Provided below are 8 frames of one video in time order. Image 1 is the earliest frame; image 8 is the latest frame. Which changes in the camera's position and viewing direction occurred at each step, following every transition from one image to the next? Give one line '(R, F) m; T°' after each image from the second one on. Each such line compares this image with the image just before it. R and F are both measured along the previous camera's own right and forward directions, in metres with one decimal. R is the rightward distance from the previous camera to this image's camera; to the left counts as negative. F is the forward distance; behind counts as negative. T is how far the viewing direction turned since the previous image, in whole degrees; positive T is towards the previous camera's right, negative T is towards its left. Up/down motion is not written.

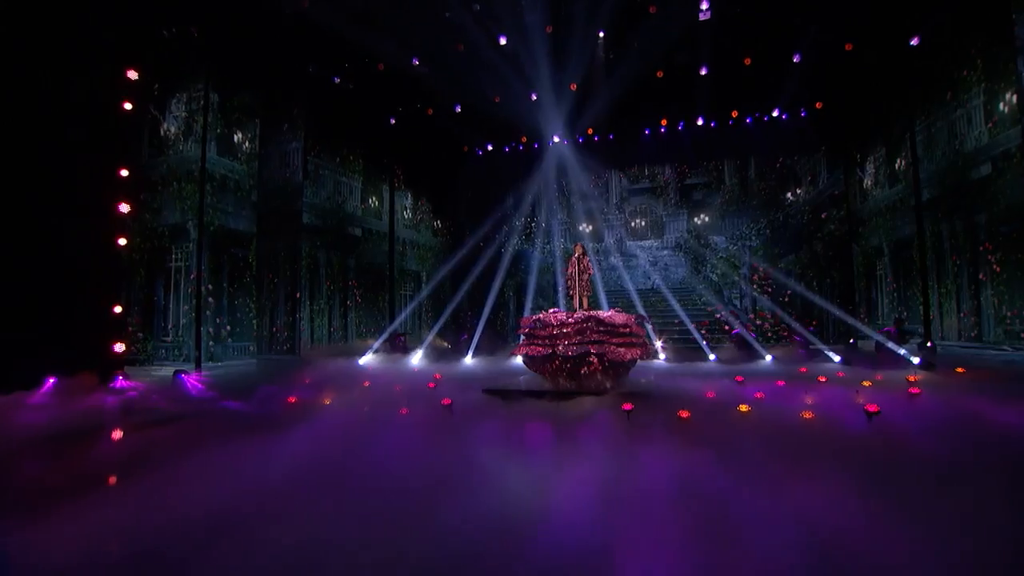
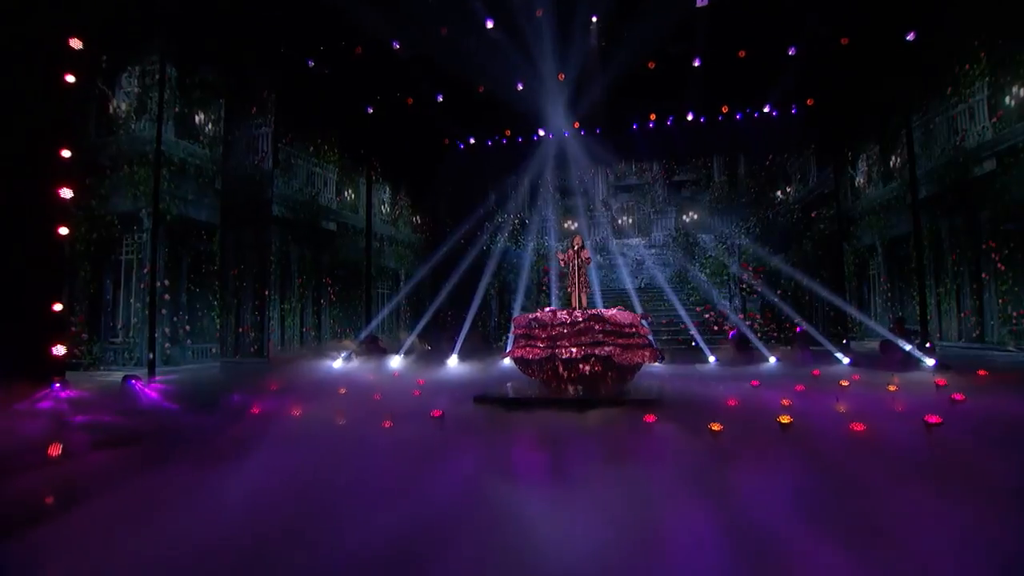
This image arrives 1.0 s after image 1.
(-0.2, +0.5) m; +3°
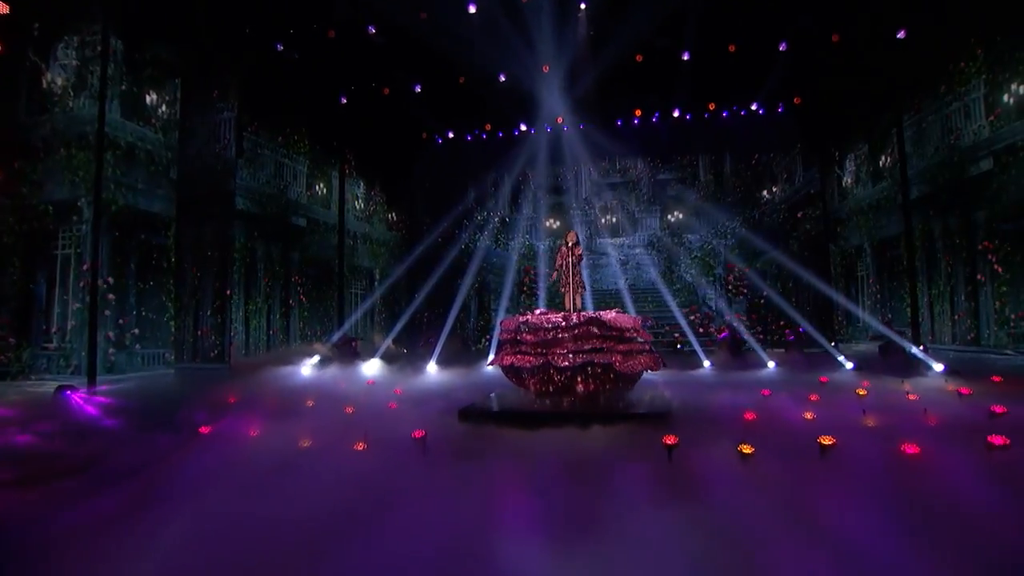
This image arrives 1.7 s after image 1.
(-0.1, +0.5) m; +3°
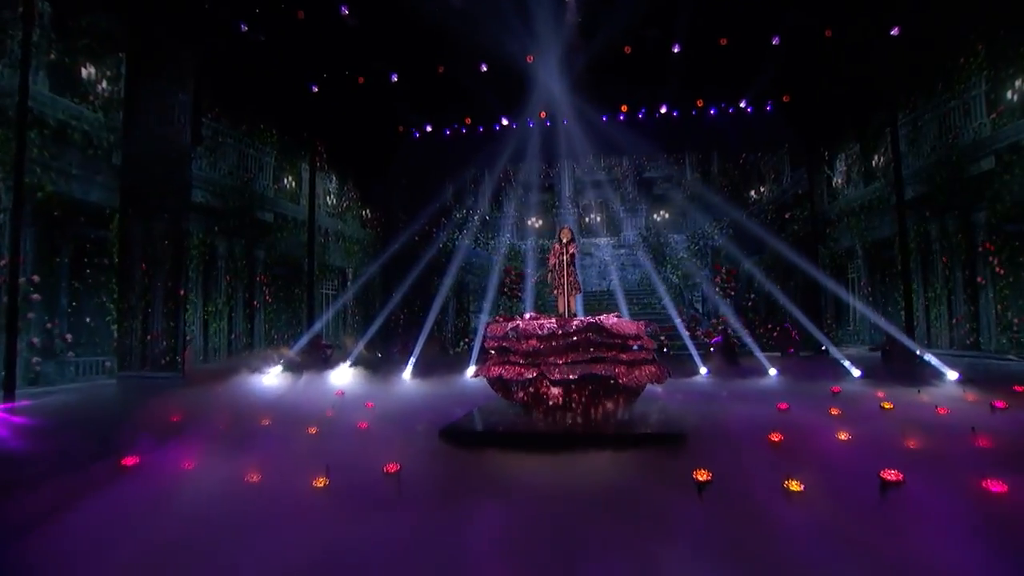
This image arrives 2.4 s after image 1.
(-0.1, +0.5) m; +3°
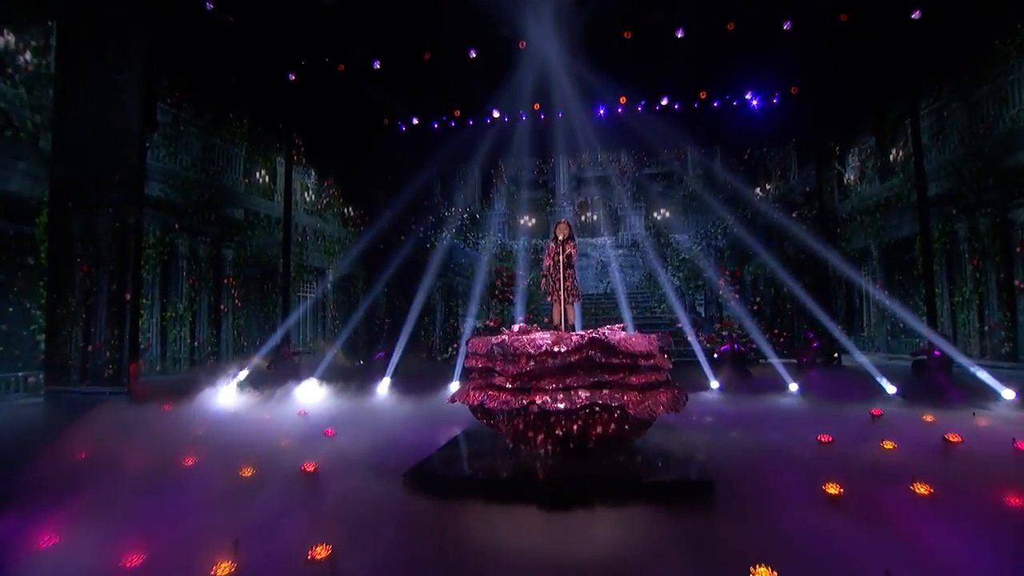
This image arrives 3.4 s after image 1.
(+0.1, +0.7) m; +1°
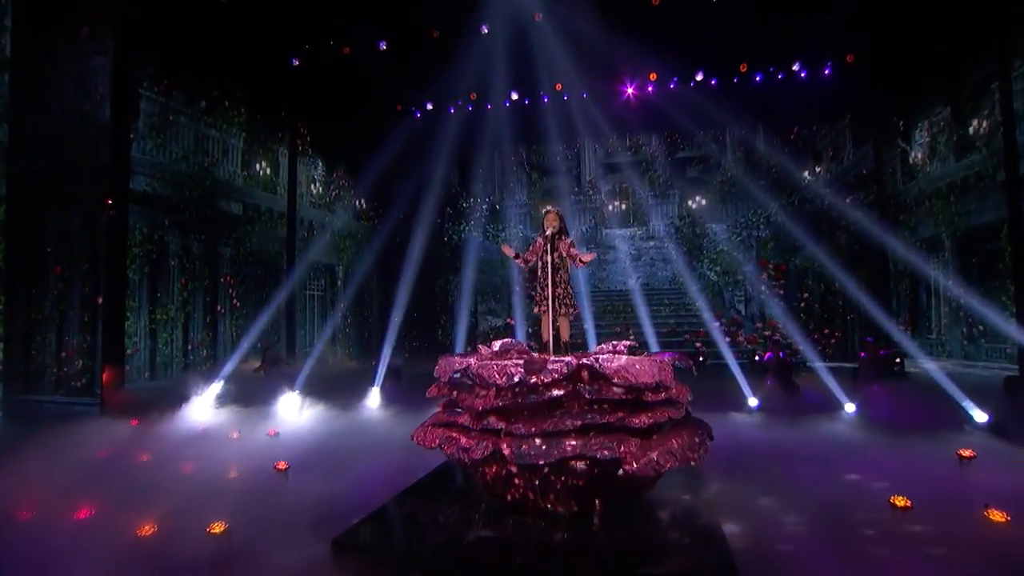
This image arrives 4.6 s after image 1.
(+0.3, +0.8) m; -4°
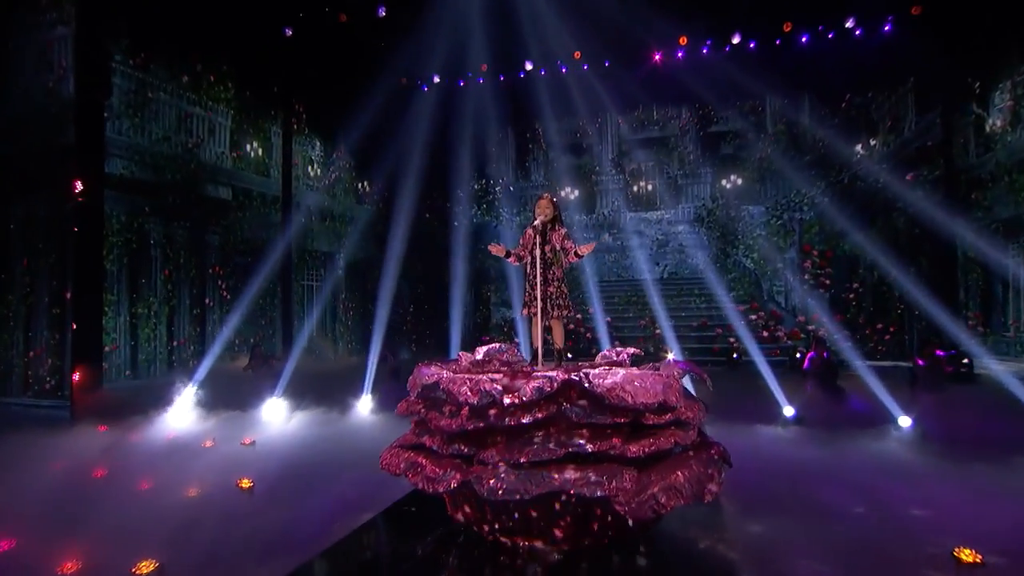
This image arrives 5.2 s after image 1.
(+0.2, +0.7) m; -3°
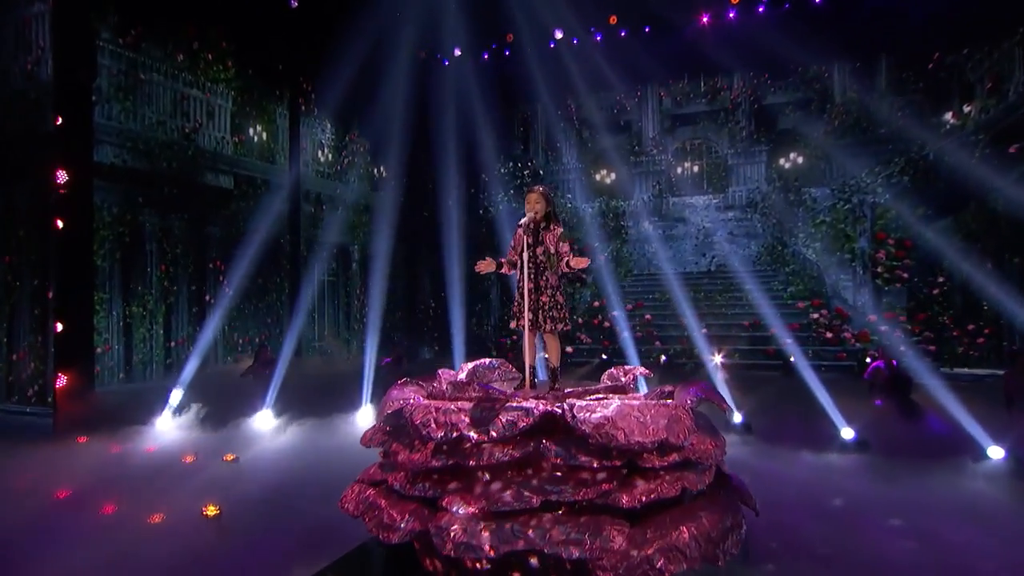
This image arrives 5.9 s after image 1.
(+0.2, +0.8) m; -5°
